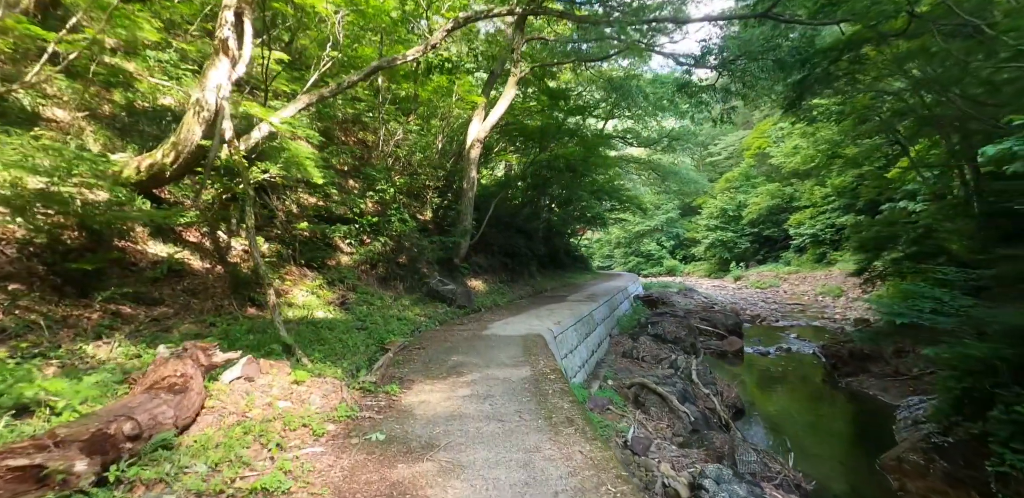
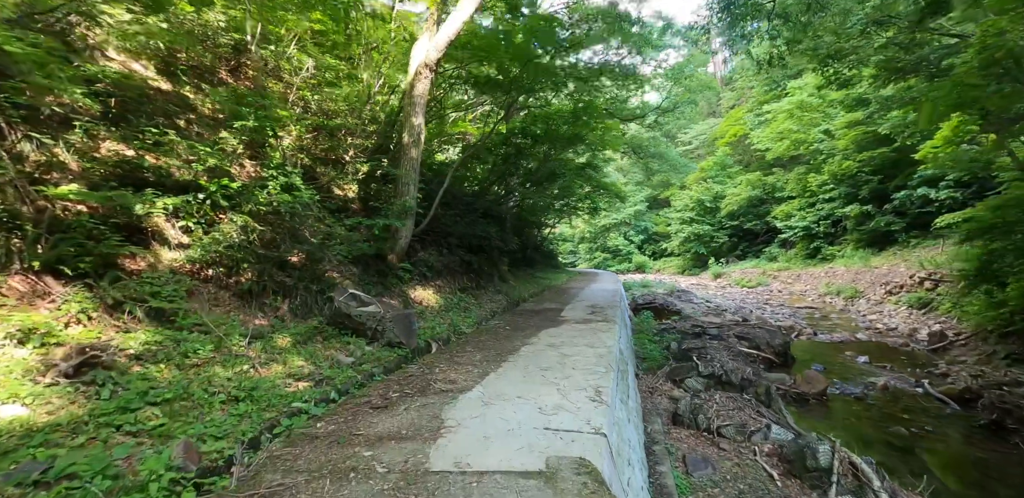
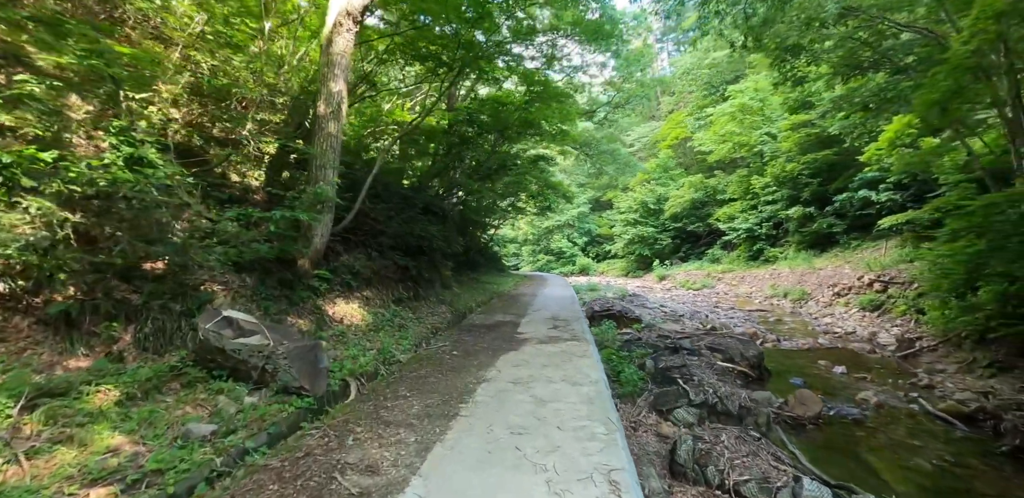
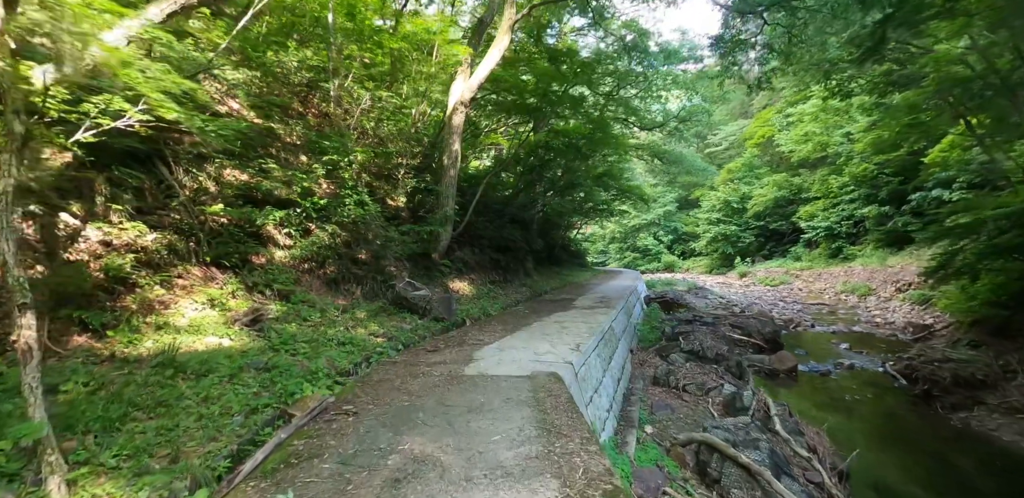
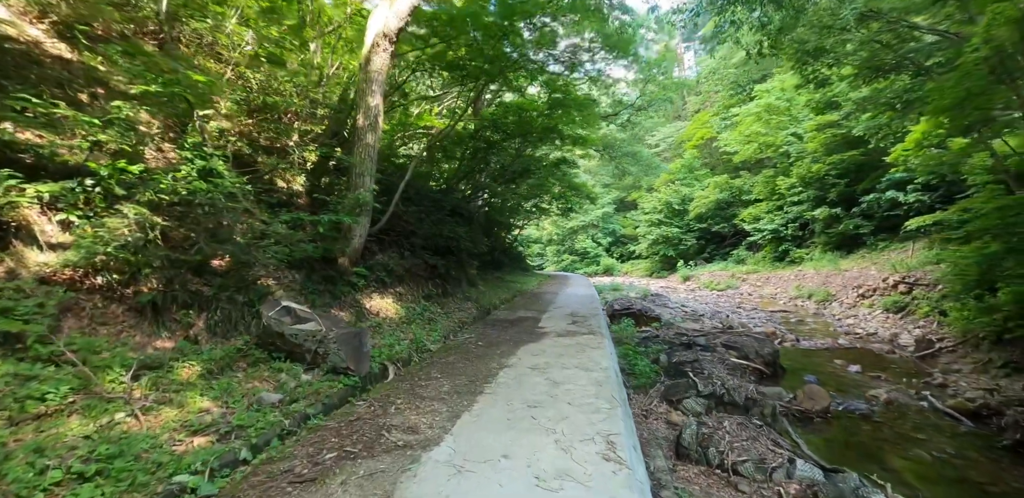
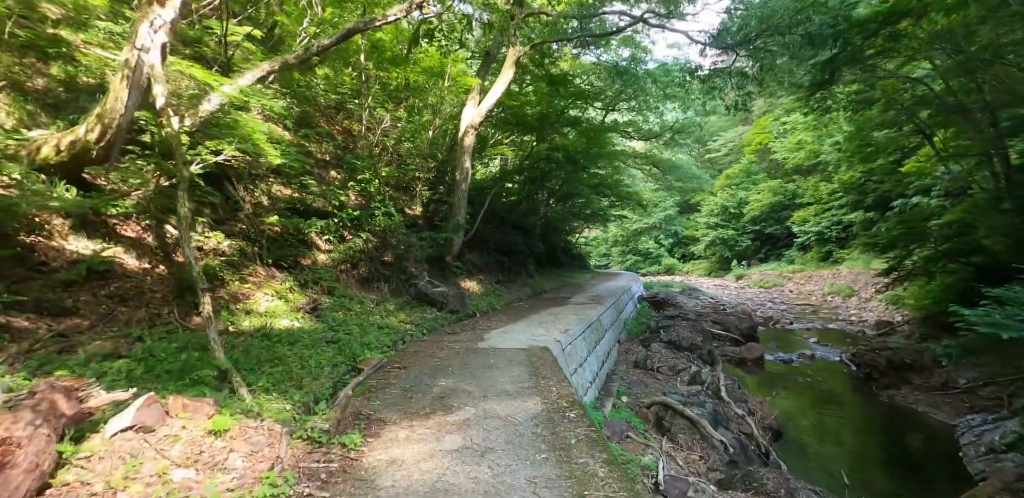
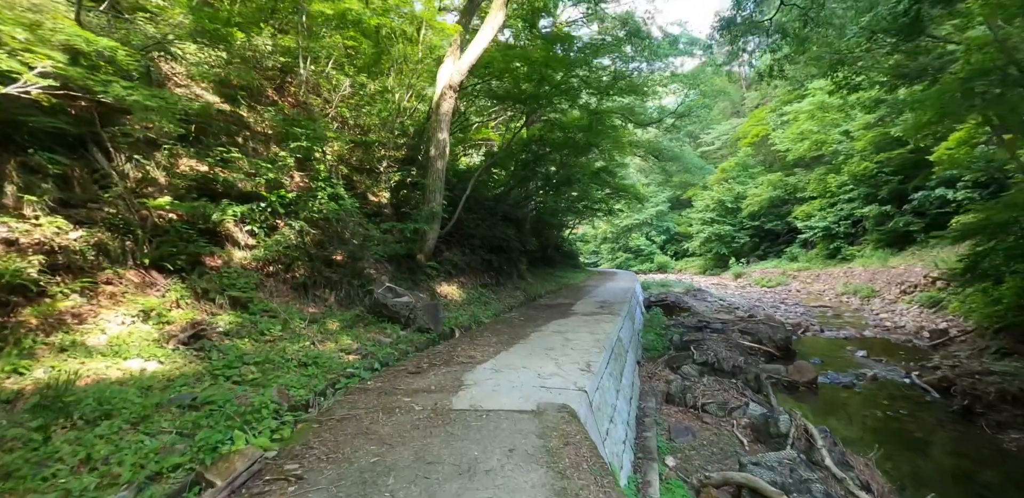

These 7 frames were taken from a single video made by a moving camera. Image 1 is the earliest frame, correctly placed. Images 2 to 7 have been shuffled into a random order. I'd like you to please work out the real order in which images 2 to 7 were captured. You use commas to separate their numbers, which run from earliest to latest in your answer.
6, 4, 7, 2, 5, 3
